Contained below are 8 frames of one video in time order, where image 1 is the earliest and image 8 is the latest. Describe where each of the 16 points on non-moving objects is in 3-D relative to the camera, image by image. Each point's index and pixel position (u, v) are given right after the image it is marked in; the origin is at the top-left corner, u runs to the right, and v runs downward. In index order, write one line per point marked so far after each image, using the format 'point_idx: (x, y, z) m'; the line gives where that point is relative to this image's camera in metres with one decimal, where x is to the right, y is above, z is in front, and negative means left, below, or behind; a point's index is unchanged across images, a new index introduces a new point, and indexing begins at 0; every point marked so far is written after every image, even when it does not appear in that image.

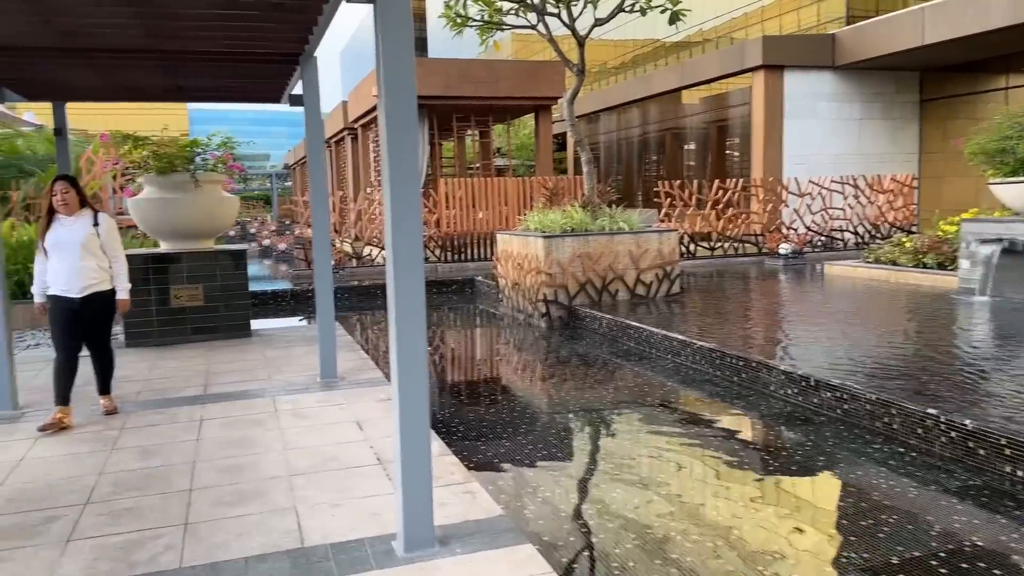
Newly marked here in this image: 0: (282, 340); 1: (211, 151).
0: (-1.7, -0.4, +5.8) m
1: (-2.4, +1.1, +6.3) m
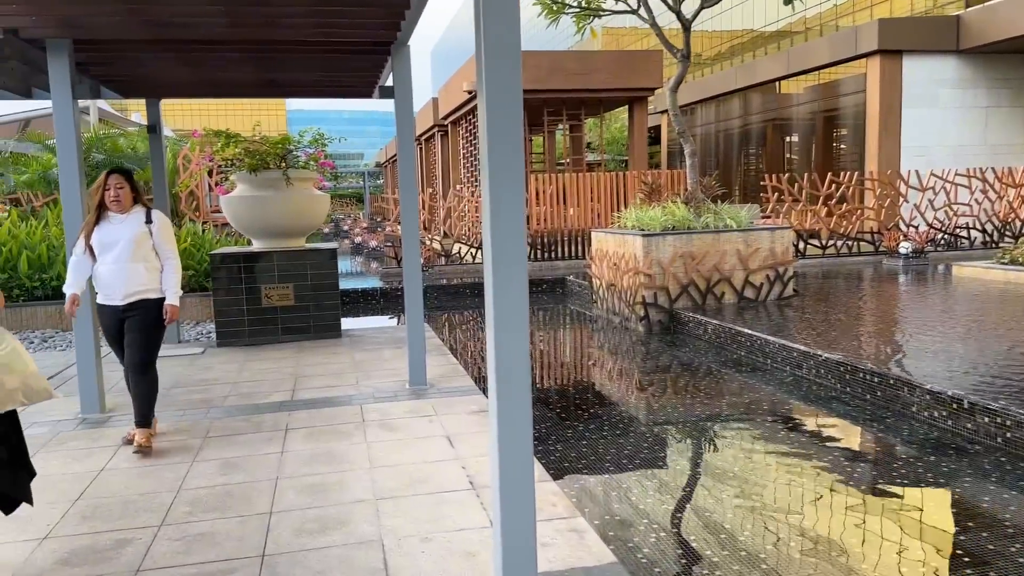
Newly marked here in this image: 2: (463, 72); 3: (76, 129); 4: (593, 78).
0: (-1.0, -0.4, +5.7) m
1: (-1.6, +1.1, +6.2) m
2: (-0.8, +3.4, +12.2) m
3: (-2.1, +0.8, +3.8) m
4: (+1.2, +3.1, +11.5) m
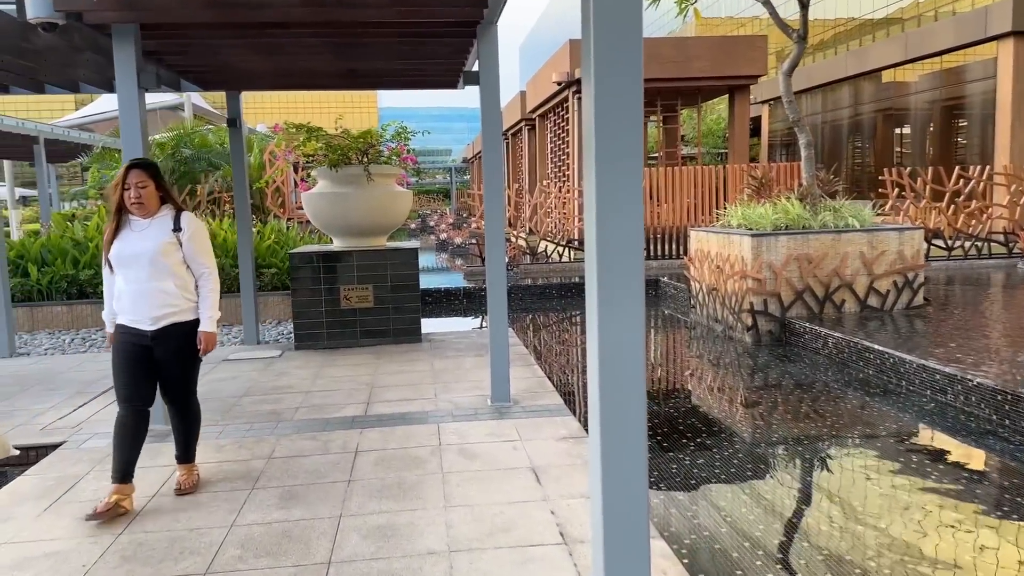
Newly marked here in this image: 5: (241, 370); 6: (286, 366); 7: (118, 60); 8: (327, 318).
0: (-0.4, -0.4, +5.3) m
1: (-0.9, +1.1, +5.8) m
2: (+0.6, +3.4, +11.7) m
3: (-1.7, +0.8, +3.6) m
4: (+2.5, +3.1, +10.9) m
5: (-1.7, -0.5, +4.9) m
6: (-1.4, -0.5, +4.9) m
7: (-1.8, +1.0, +3.5) m
8: (-1.3, -0.2, +5.5) m
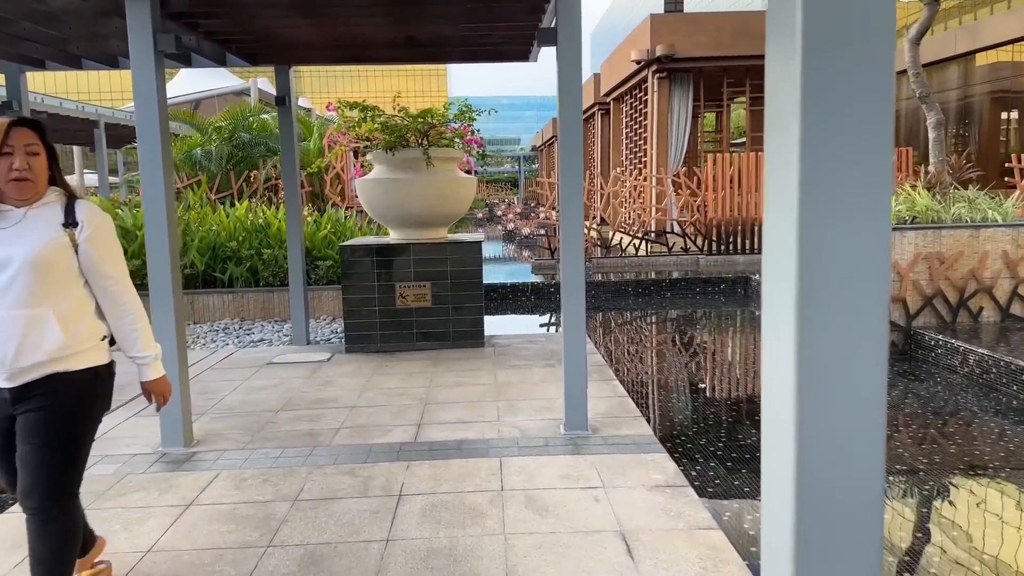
0: (0.0, -0.4, +4.7) m
1: (-0.4, +1.1, +5.2) m
2: (+1.6, +3.5, +10.9) m
3: (-1.4, +0.8, +3.0) m
4: (+3.5, +3.1, +9.9) m
5: (-1.3, -0.5, +4.4) m
6: (-1.0, -0.5, +4.4) m
7: (-1.4, +1.0, +2.9) m
8: (-0.8, -0.2, +4.9) m
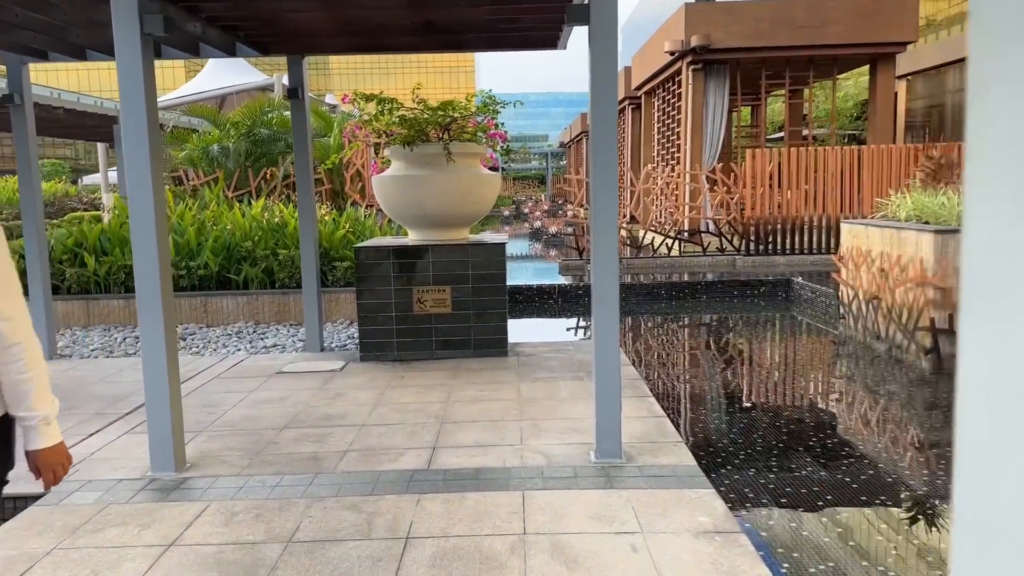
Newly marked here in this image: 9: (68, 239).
0: (+0.2, -0.4, +4.3) m
1: (-0.2, +1.1, +4.9) m
2: (+2.0, +3.5, +10.5) m
3: (-1.3, +0.7, +2.7) m
4: (+3.8, +3.1, +9.4) m
5: (-1.2, -0.5, +4.1) m
6: (-0.9, -0.5, +4.1) m
7: (-1.4, +1.0, +2.7) m
8: (-0.7, -0.2, +4.6) m
9: (-3.6, +0.4, +6.2) m
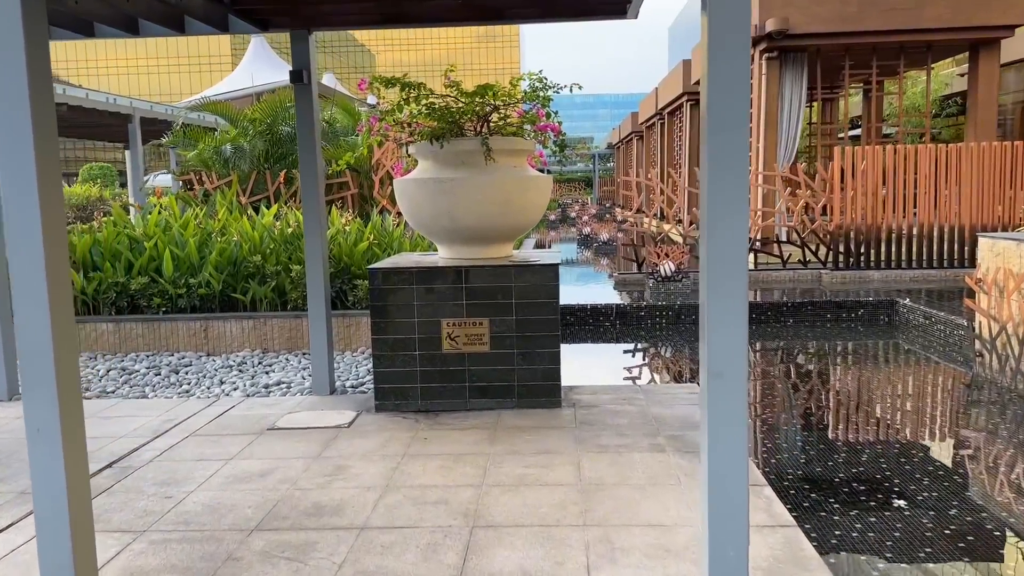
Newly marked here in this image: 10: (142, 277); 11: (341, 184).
0: (+0.4, -0.6, +3.3) m
1: (0.0, +0.9, +3.9) m
2: (+2.6, +3.3, +9.4) m
3: (-1.1, +0.6, +1.8) m
4: (+4.3, +2.9, +8.2) m
5: (-0.9, -0.7, +3.1) m
6: (-0.7, -0.7, +3.1) m
7: (-1.2, +0.8, +1.7) m
8: (-0.4, -0.4, +3.7) m
9: (-3.2, +0.3, +5.5) m
10: (-2.6, +0.1, +5.4) m
11: (-1.7, +1.0, +7.7) m
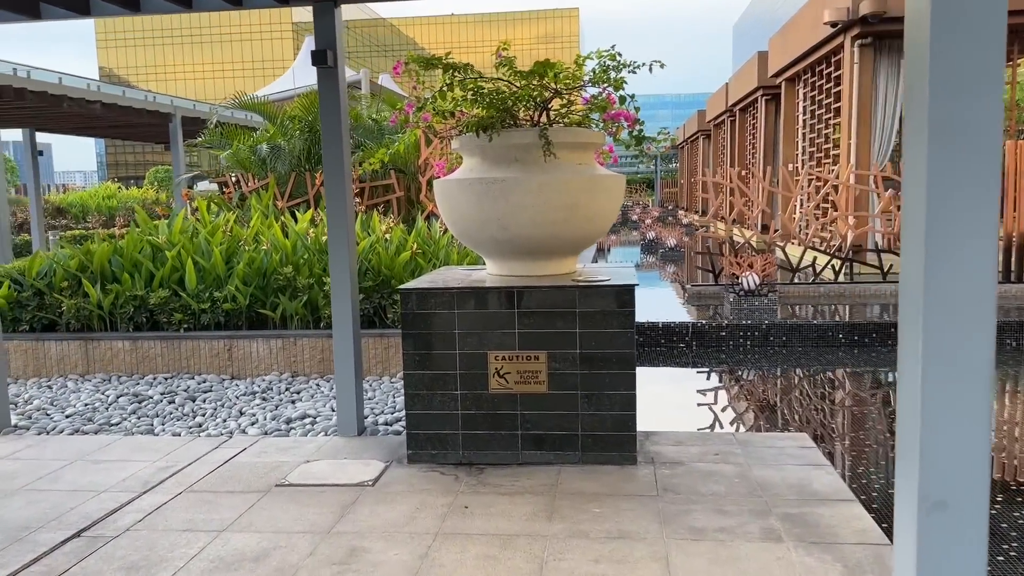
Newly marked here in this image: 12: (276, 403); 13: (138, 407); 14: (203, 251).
0: (+0.6, -0.7, +2.6) m
1: (+0.3, +0.8, +3.2) m
2: (+3.3, +3.1, +8.5) m
3: (-1.0, +0.5, +1.2) m
4: (+4.9, +2.8, +7.2) m
5: (-0.7, -0.8, +2.5) m
6: (-0.5, -0.7, +2.5) m
7: (-1.1, +0.8, +1.1) m
8: (-0.2, -0.5, +3.0) m
9: (-2.8, +0.2, +5.0) m
10: (-2.2, 0.0, +4.8) m
11: (-1.2, +0.9, +7.1) m
12: (-1.3, -0.6, +4.2) m
13: (-2.0, -0.6, +4.1) m
14: (-2.0, +0.2, +5.1) m
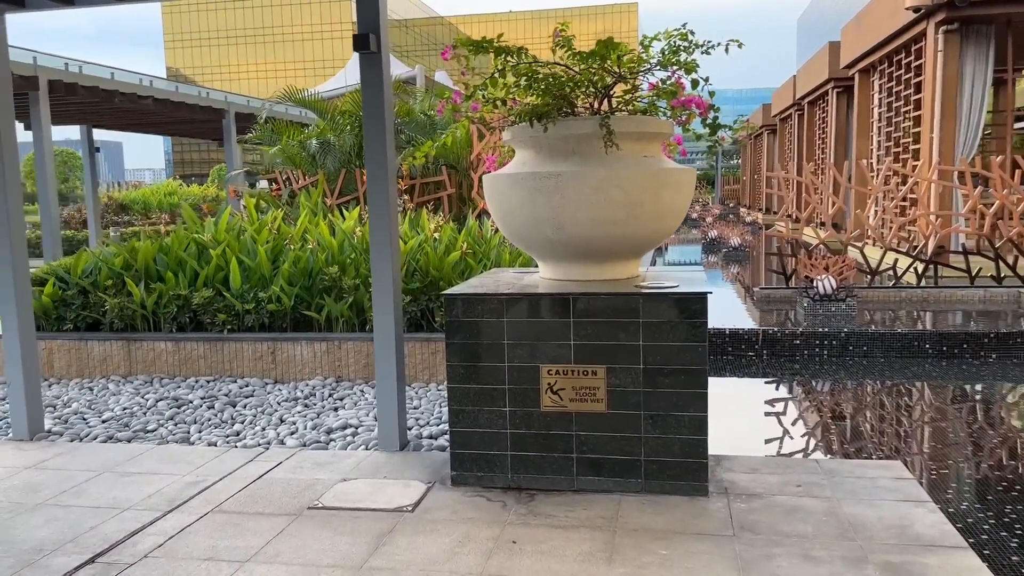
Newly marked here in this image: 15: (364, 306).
0: (+0.8, -0.7, +2.2) m
1: (+0.5, +0.8, +2.9) m
2: (+3.9, +3.1, +7.9) m
3: (-0.9, +0.5, +1.0) m
4: (+5.4, +2.7, +6.5) m
5: (-0.6, -0.8, +2.3) m
6: (-0.3, -0.8, +2.2) m
7: (-1.0, +0.7, +0.9) m
8: (0.0, -0.5, +2.7) m
9: (-2.5, +0.2, +4.9) m
10: (-1.8, 0.0, +4.7) m
11: (-0.7, +0.9, +6.9) m
12: (-1.0, -0.6, +4.0) m
13: (-1.7, -0.6, +4.0) m
14: (-1.7, +0.2, +4.9) m
15: (-0.9, -0.1, +4.6) m
